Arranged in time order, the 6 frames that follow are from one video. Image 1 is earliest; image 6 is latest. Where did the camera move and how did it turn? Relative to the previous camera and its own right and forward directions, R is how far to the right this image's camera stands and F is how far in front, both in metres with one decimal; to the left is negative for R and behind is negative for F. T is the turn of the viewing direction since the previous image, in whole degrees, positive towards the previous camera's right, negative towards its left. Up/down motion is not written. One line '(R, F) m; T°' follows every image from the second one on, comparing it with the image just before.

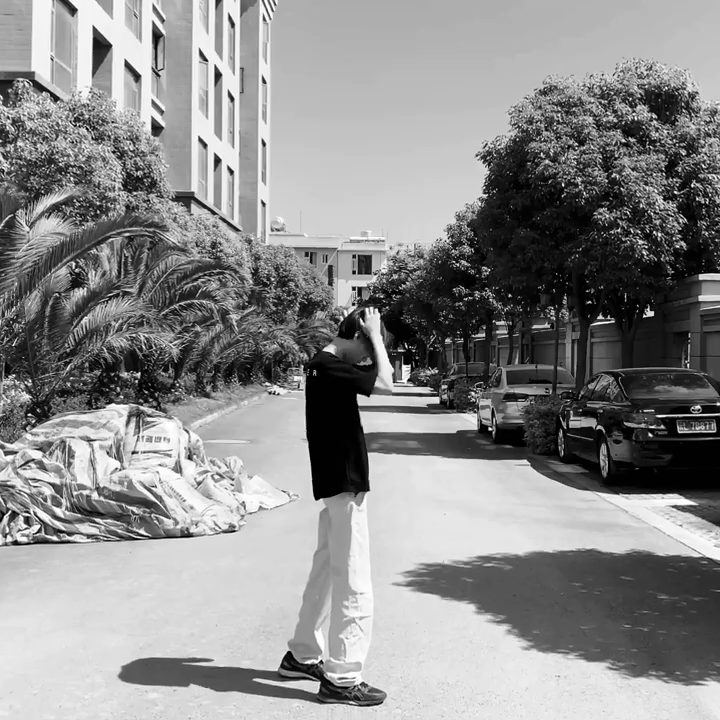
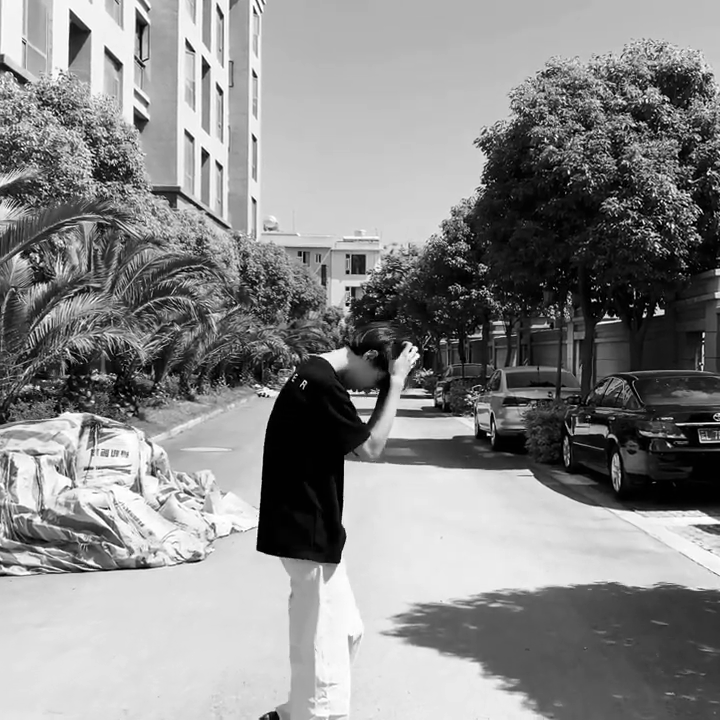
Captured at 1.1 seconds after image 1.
(+0.1, +1.2) m; 0°
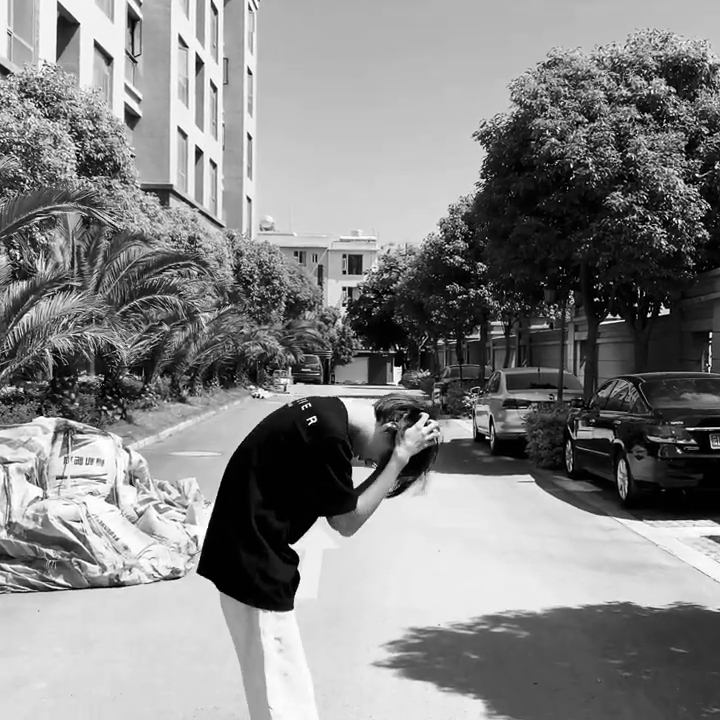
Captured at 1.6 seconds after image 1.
(0.0, +0.6) m; 0°
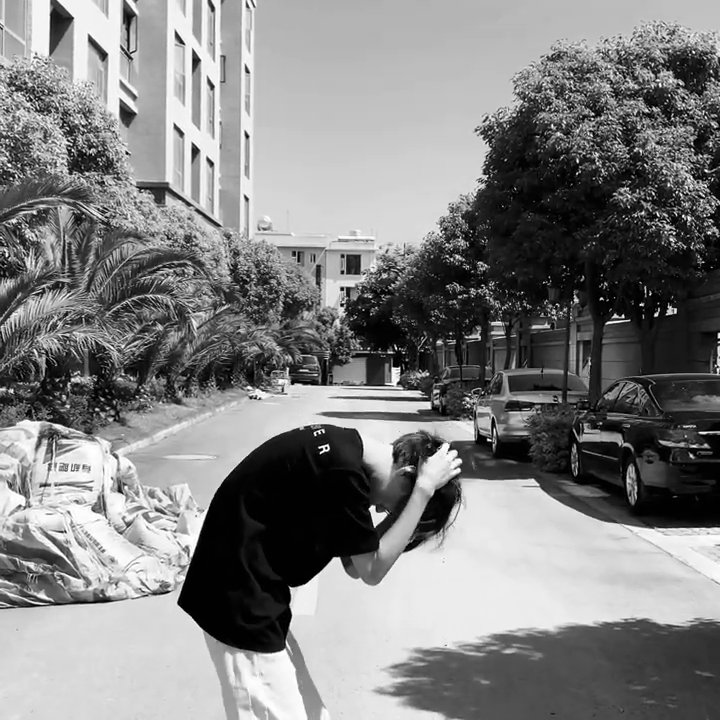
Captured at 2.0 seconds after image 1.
(0.0, +0.4) m; 0°
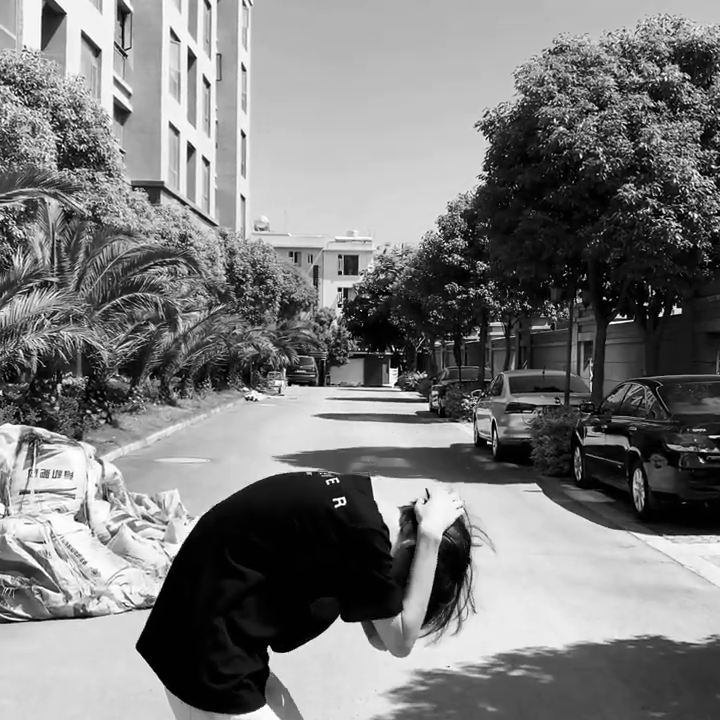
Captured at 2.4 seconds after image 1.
(0.0, +0.4) m; 0°
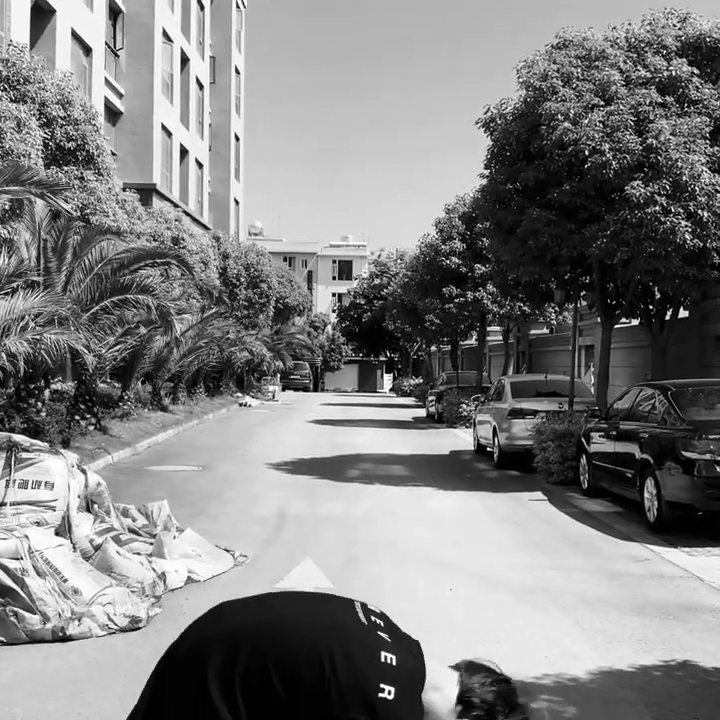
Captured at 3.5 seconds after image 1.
(-0.1, +0.5) m; 0°
